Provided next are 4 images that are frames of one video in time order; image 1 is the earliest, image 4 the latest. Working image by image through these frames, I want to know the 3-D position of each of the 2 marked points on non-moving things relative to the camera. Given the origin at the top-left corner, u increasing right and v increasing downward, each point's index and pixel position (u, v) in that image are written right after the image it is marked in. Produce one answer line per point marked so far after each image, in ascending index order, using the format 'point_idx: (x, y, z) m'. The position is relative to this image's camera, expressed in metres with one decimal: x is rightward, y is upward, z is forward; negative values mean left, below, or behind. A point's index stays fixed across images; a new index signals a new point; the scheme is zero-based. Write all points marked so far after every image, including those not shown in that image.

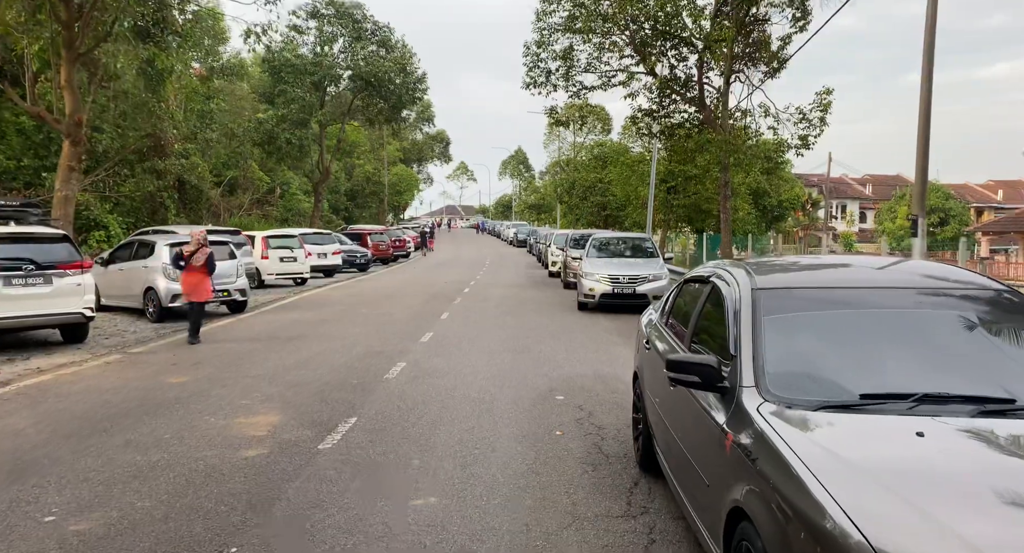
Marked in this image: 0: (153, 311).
0: (-6.9, -0.7, +14.1) m
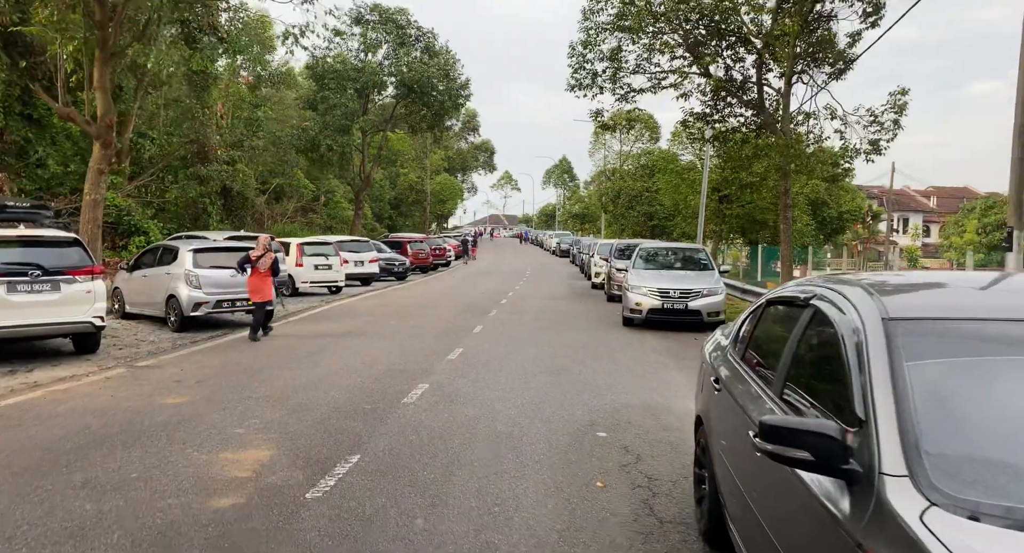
0: (-6.2, -0.8, +13.4) m
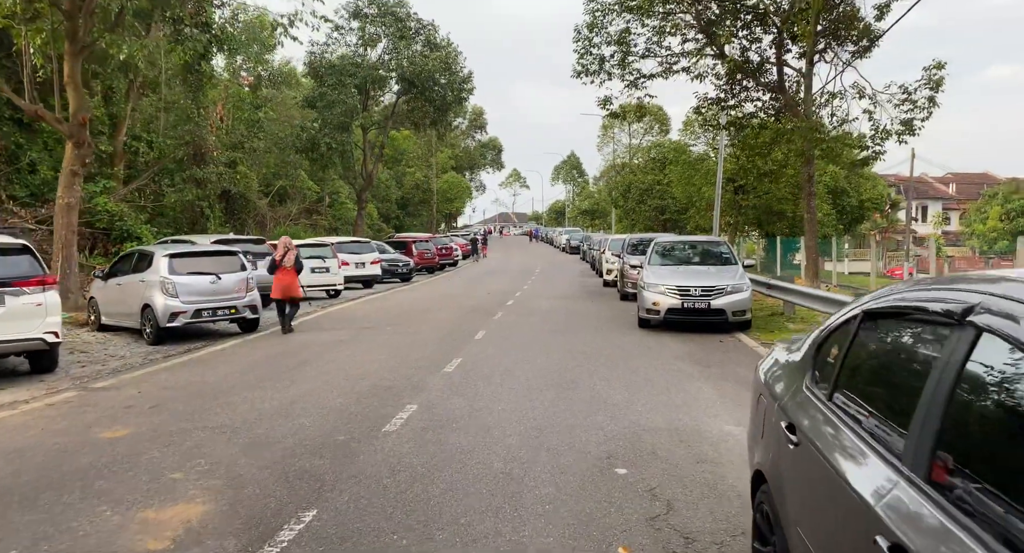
0: (-6.1, -0.9, +12.3) m
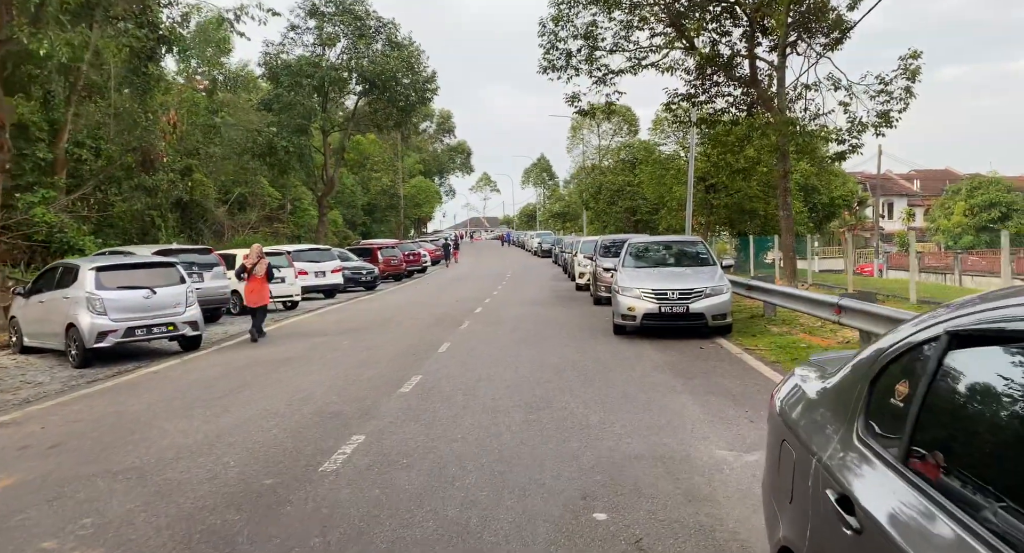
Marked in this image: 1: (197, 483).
0: (-6.7, -1.2, +11.2) m
1: (-2.2, -1.5, +5.2) m
